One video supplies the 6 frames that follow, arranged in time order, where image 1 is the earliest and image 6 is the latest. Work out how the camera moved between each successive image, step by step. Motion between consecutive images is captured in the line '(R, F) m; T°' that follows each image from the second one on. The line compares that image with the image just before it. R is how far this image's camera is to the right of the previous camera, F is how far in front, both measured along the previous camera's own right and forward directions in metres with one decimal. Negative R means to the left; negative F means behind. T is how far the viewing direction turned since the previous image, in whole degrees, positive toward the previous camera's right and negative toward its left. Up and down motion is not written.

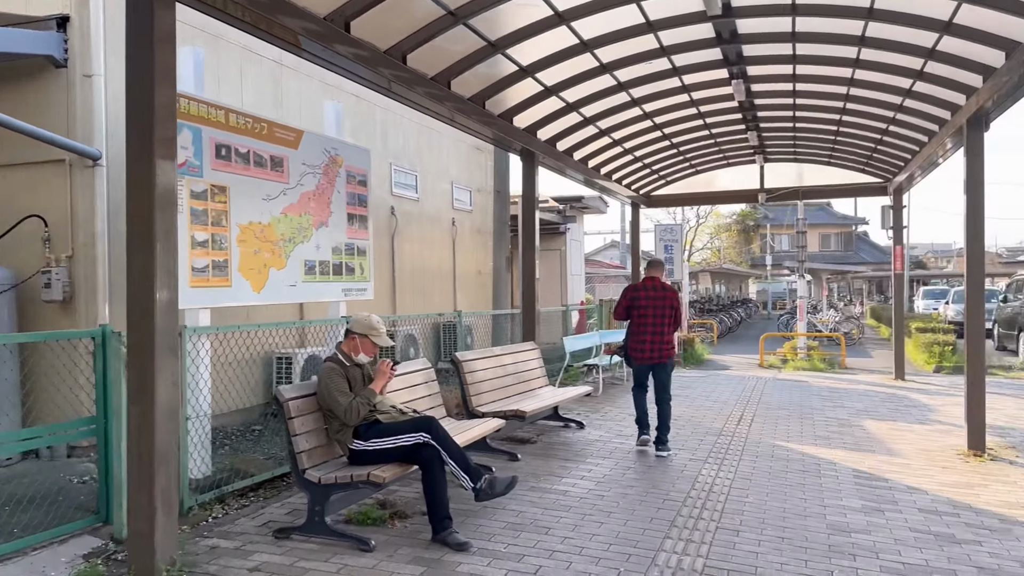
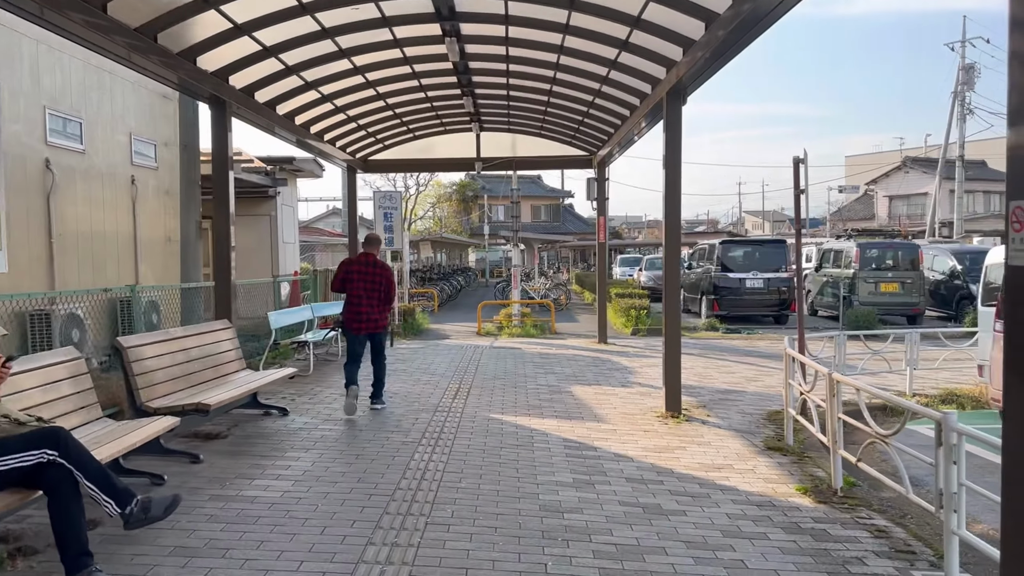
(+0.2, +0.6) m; +19°
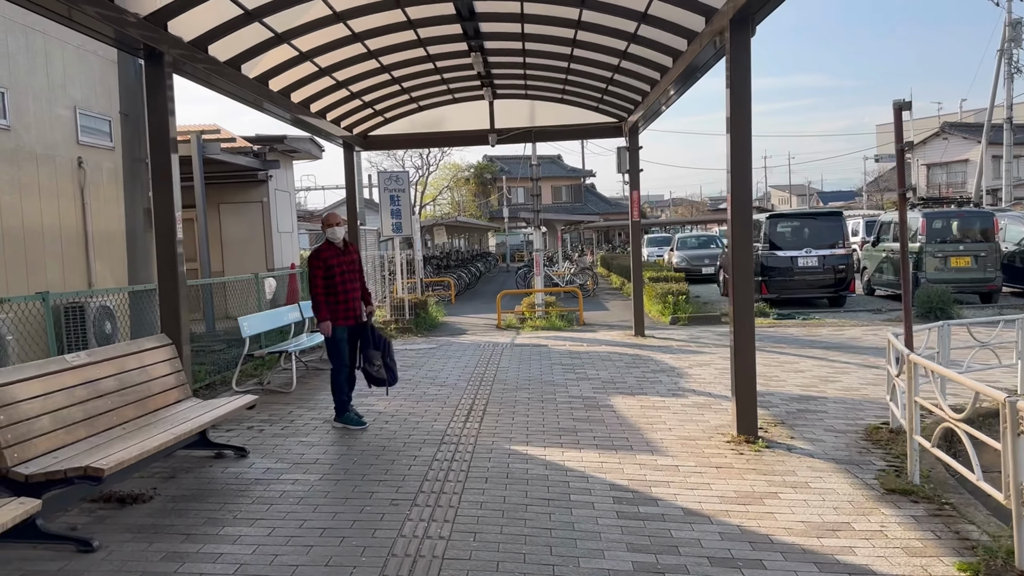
(0.0, +1.5) m; -2°
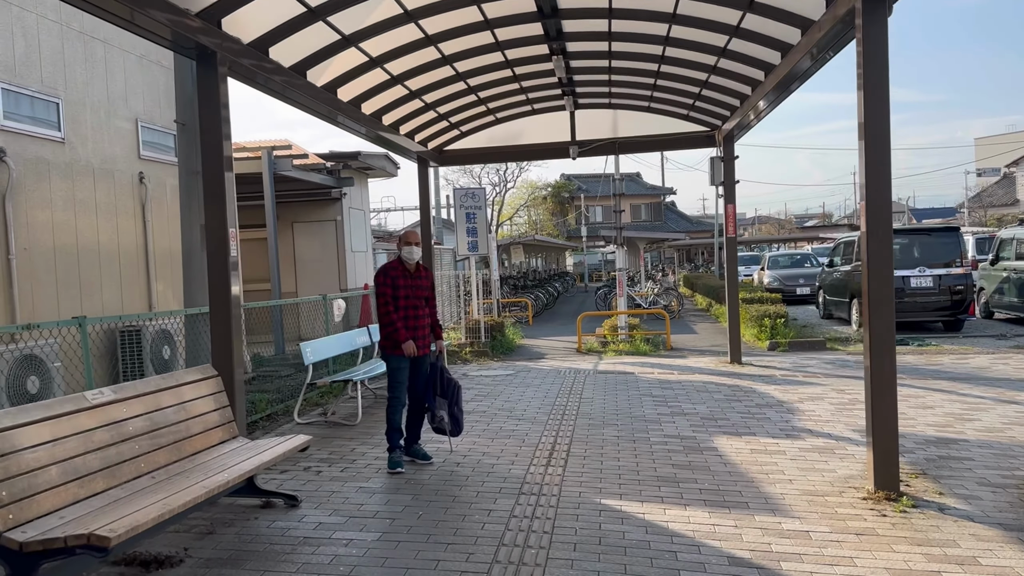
(-0.1, +0.7) m; -5°
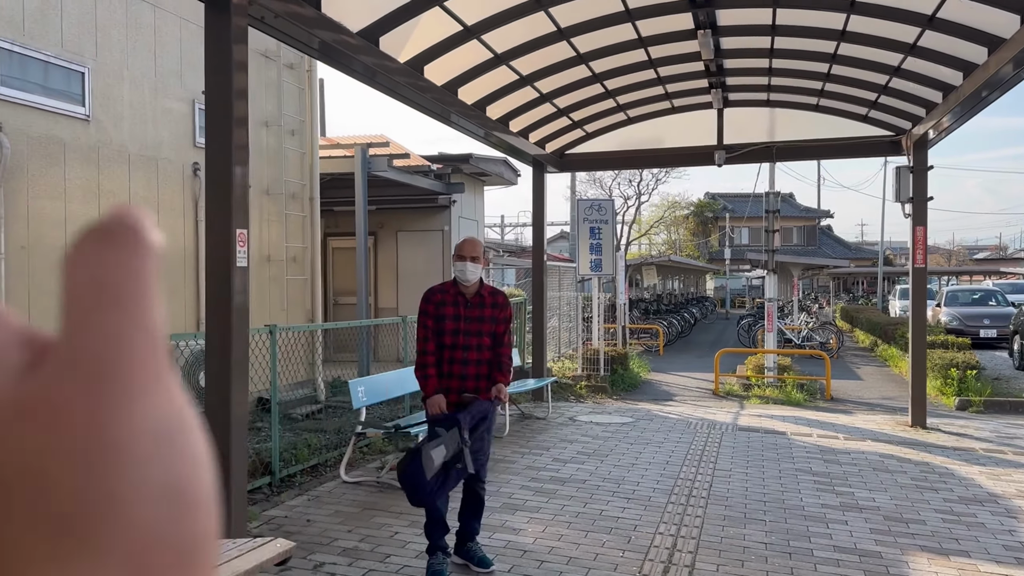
(+0.1, +1.6) m; -10°
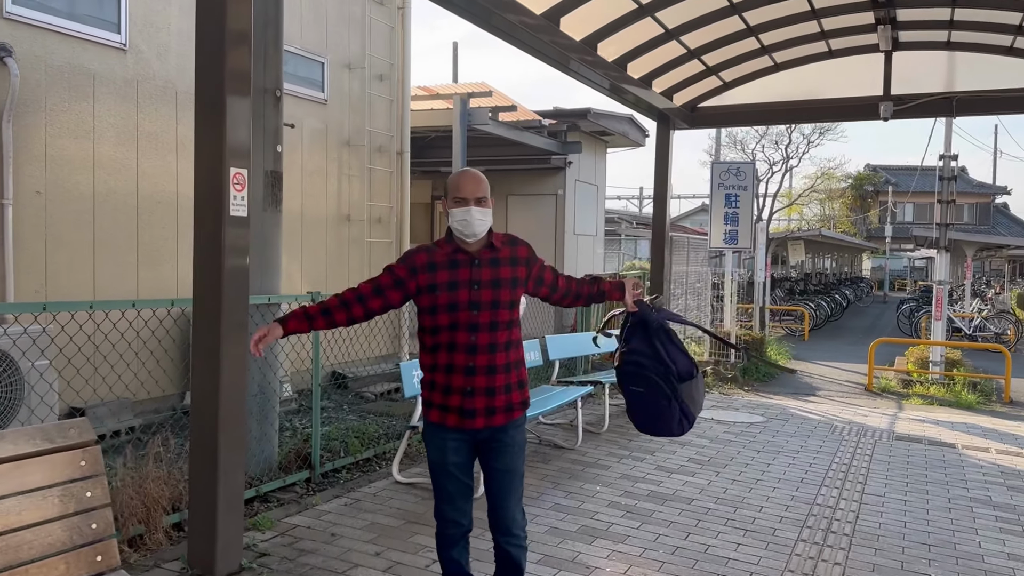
(+0.2, +1.0) m; -10°
